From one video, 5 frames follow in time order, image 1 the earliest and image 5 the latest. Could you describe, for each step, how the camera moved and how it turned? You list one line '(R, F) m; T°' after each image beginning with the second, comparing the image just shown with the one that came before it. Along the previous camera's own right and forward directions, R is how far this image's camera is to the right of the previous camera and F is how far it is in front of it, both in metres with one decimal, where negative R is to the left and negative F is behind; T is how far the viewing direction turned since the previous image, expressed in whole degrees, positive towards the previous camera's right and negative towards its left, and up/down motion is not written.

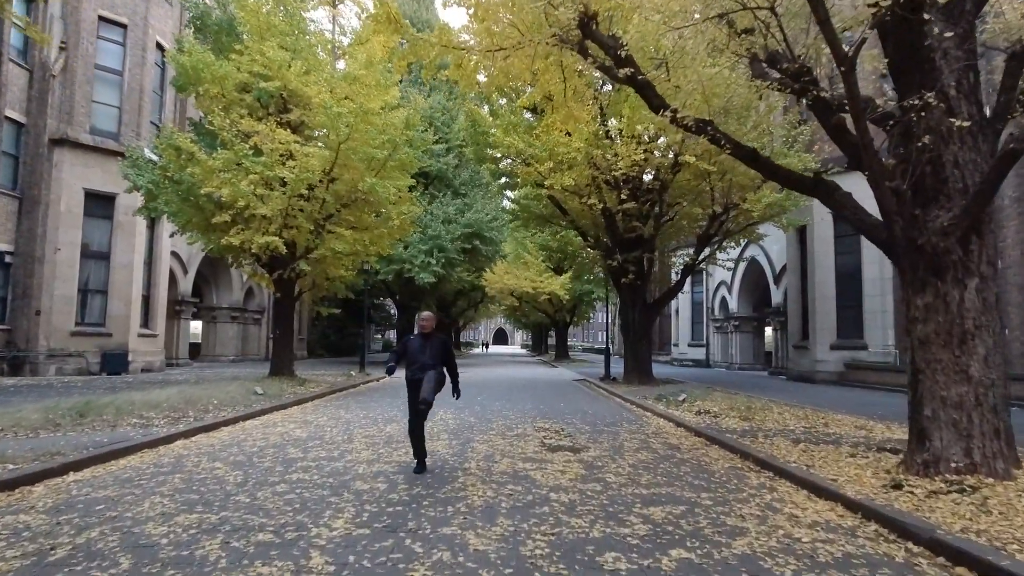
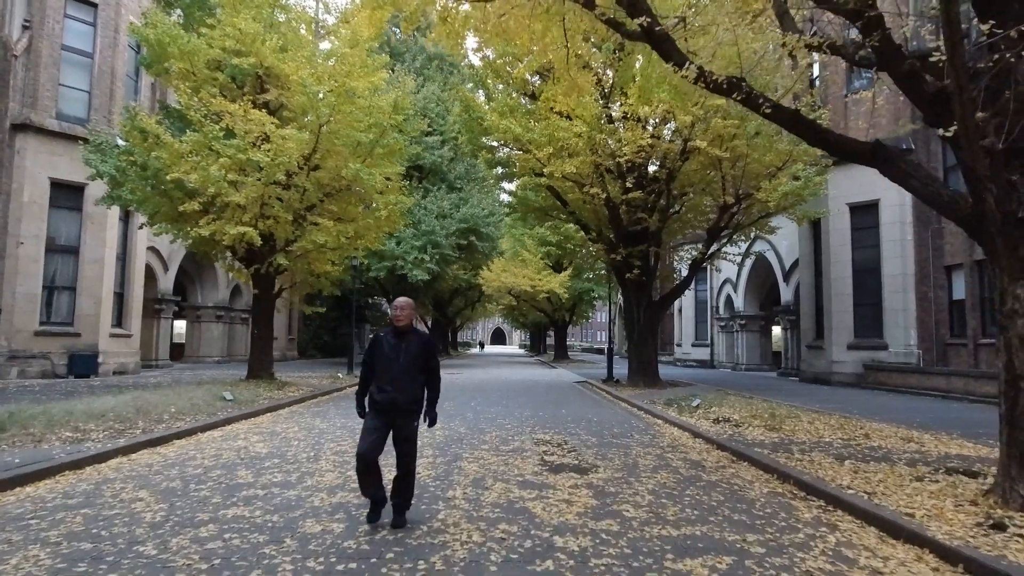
(0.0, +1.4) m; 0°
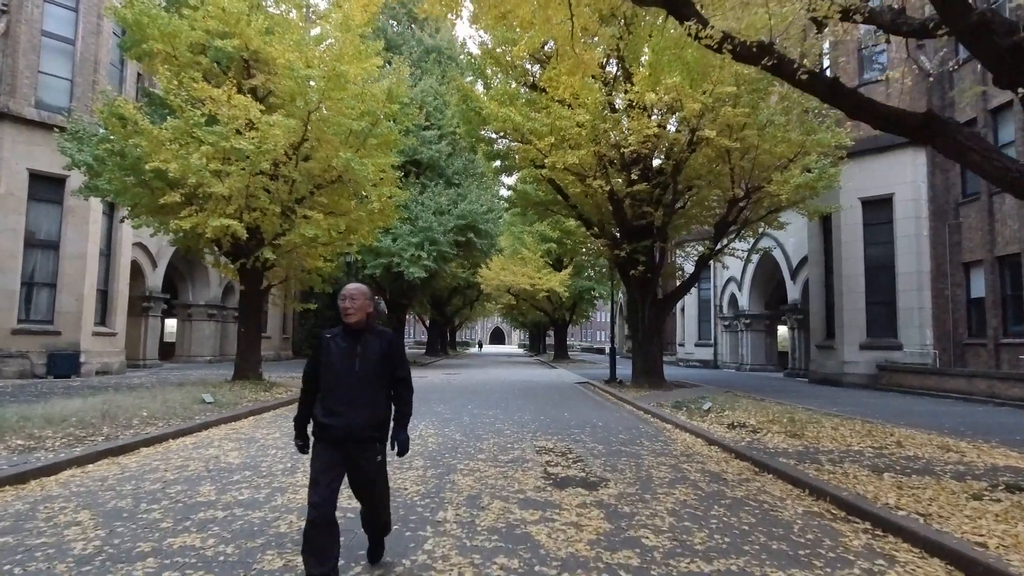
(0.0, +0.8) m; 0°
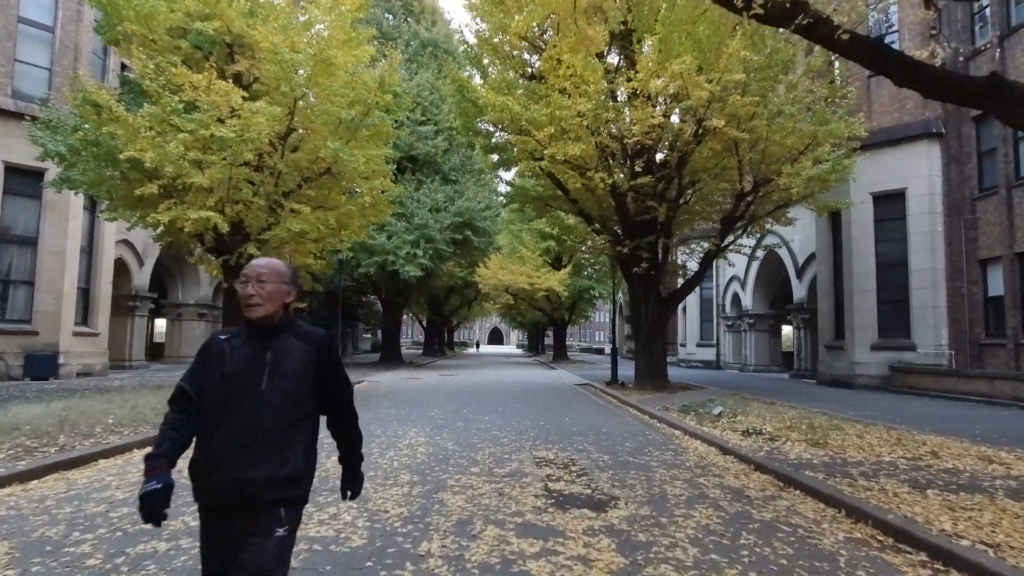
(0.0, +0.8) m; 0°
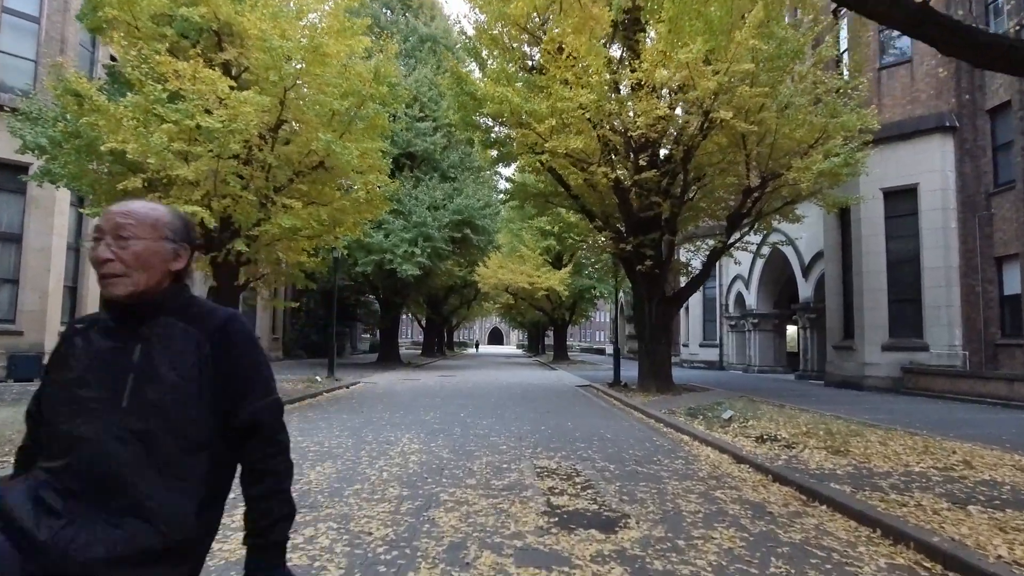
(0.0, +0.6) m; 0°
